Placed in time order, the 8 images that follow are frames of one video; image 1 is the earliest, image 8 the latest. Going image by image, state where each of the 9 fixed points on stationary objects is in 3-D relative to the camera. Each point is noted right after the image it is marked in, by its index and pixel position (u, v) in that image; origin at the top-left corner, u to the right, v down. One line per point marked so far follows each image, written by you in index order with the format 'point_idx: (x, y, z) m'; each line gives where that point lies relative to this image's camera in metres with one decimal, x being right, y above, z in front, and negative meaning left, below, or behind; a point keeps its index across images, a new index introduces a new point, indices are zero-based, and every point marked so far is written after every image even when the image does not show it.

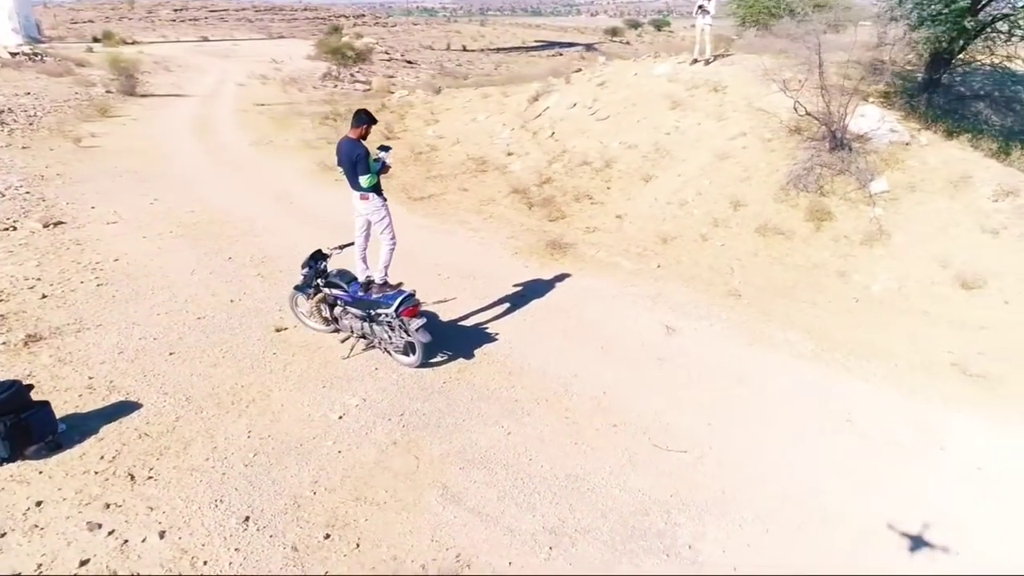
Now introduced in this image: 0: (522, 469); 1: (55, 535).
0: (+0.1, -1.3, +5.0) m
1: (-2.7, -1.5, +4.2) m
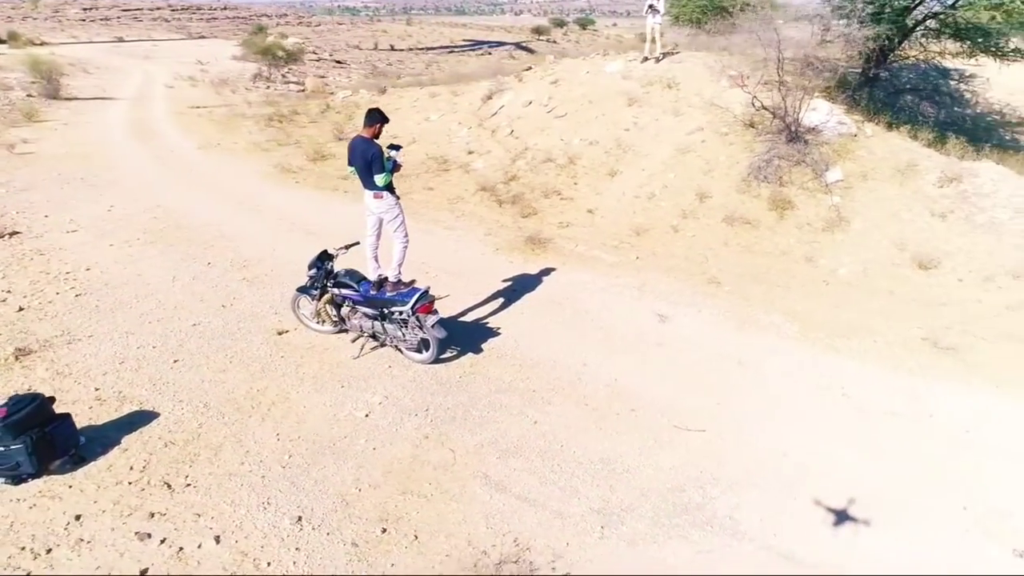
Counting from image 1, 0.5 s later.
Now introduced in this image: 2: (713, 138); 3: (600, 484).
0: (+0.3, -1.2, +5.2) m
1: (-2.3, -1.5, +4.1) m
2: (+3.6, +2.7, +13.0) m
3: (+0.6, -1.3, +4.9) m
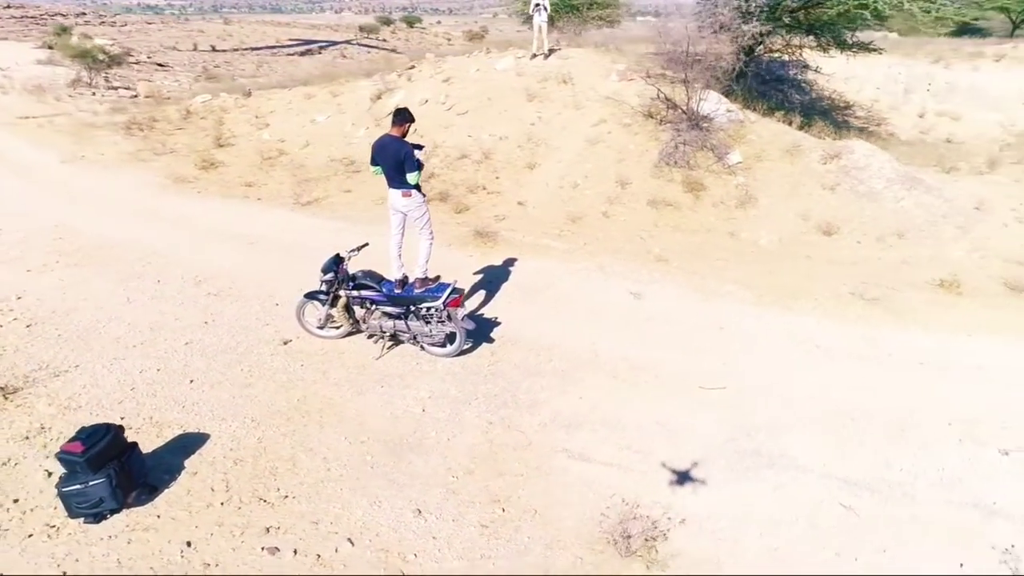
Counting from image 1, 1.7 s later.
0: (+0.8, -1.1, +5.6) m
1: (-1.5, -1.6, +4.0) m
2: (+2.0, +3.1, +13.8) m
3: (+1.2, -1.2, +5.4) m
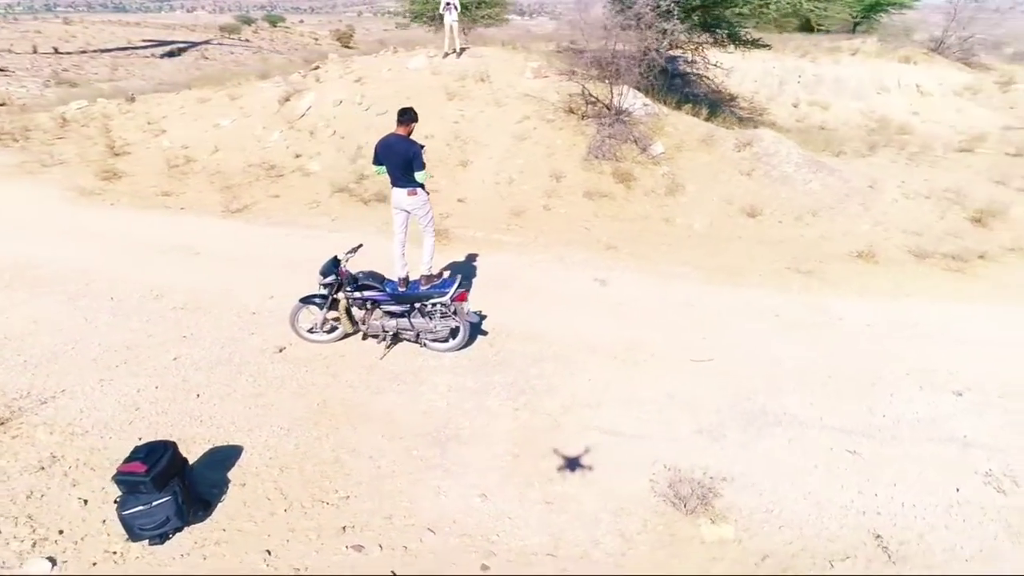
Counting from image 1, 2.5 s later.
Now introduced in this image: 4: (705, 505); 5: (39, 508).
0: (+1.0, -0.9, +6.0) m
1: (-1.0, -1.6, +4.0) m
2: (+0.6, +3.3, +14.3) m
3: (+1.4, -1.0, +5.8) m
4: (+1.2, -1.4, +4.6) m
5: (-2.9, -1.4, +4.4) m
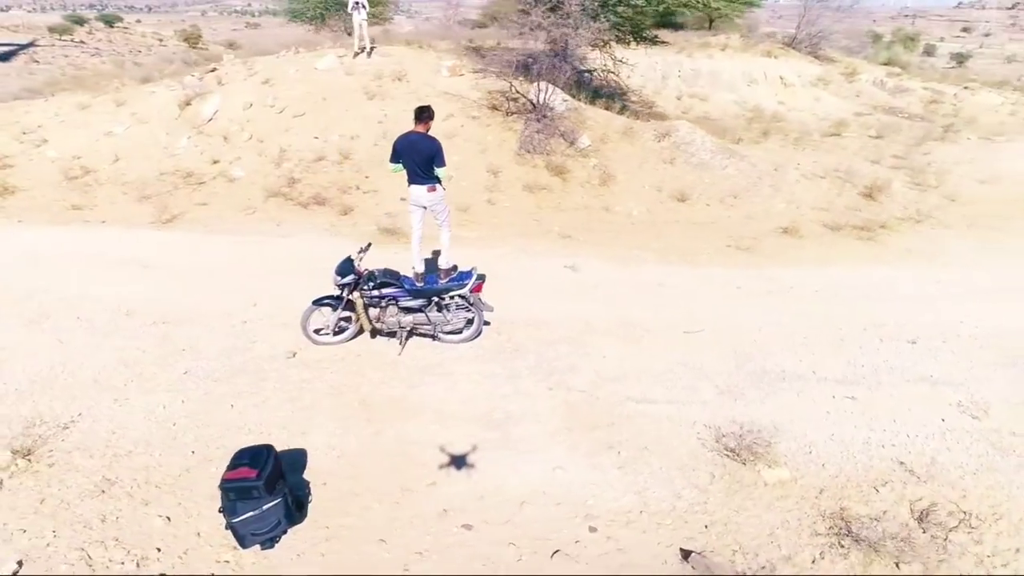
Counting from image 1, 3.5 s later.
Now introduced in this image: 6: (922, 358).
0: (+1.2, -0.7, +6.4) m
1: (-0.4, -1.5, +4.1) m
2: (-0.9, +3.4, +14.5) m
3: (+1.6, -0.8, +6.3) m
4: (+1.7, -1.2, +5.1) m
5: (-2.3, -1.4, +4.2) m
6: (+4.0, -0.7, +6.9) m
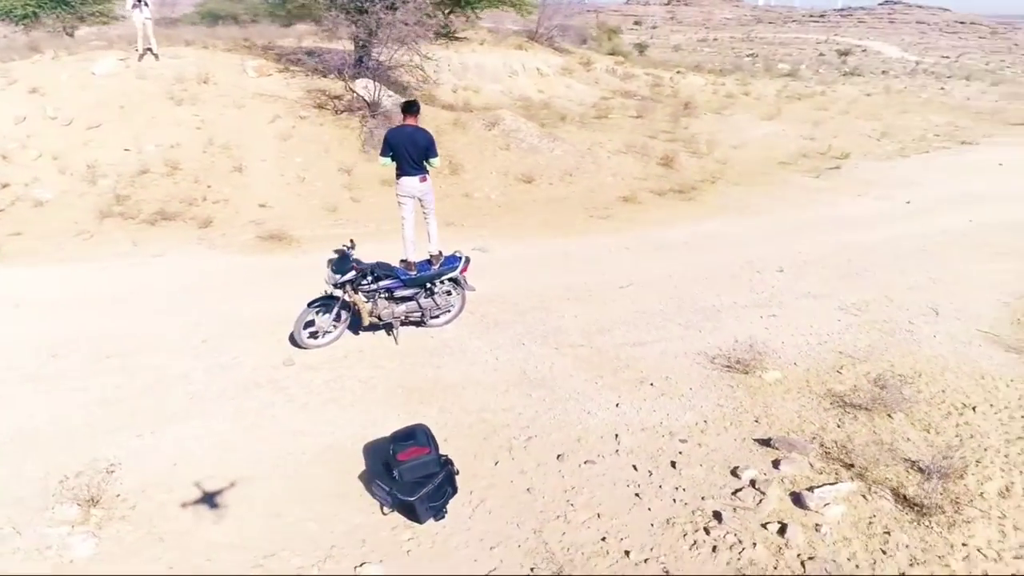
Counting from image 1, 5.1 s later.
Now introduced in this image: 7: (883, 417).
0: (+1.1, -0.3, +7.4) m
1: (+0.5, -1.3, +4.7) m
2: (-4.2, +3.3, +14.1) m
3: (+1.5, -0.3, +7.4) m
4: (+2.1, -0.7, +6.4) m
5: (-1.3, -1.5, +4.1) m
6: (+3.4, +0.1, +8.8) m
7: (+2.9, -1.0, +5.5) m
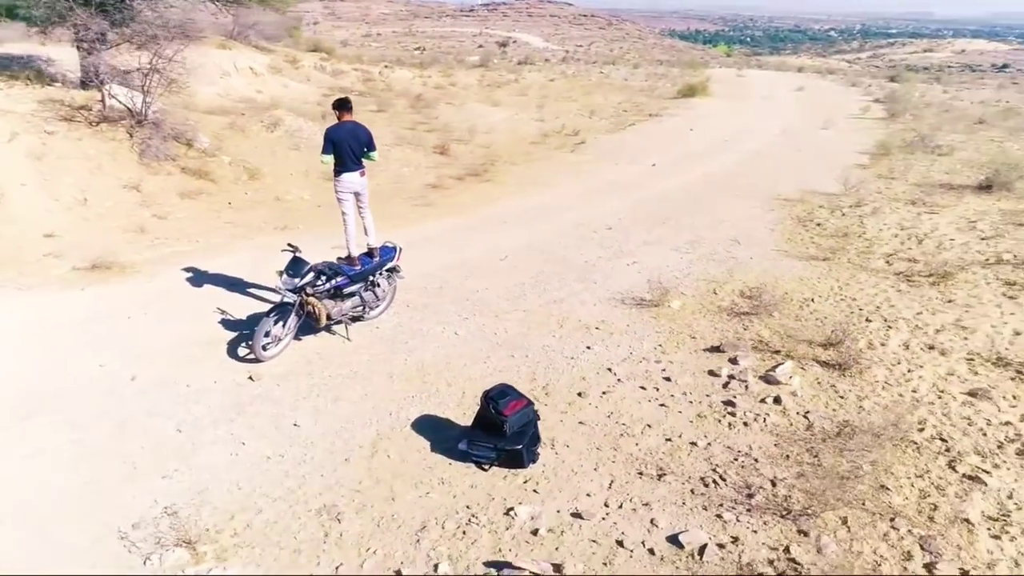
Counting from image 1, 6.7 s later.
0: (+0.1, 0.0, +8.3) m
1: (+0.8, -0.9, +5.6) m
2: (-7.9, +2.6, +12.2) m
3: (+0.5, +0.1, +8.5) m
4: (+1.5, -0.1, +7.7) m
5: (-0.6, -1.4, +4.4) m
6: (+1.7, +0.8, +10.4) m
7: (+2.6, -0.3, +7.3) m
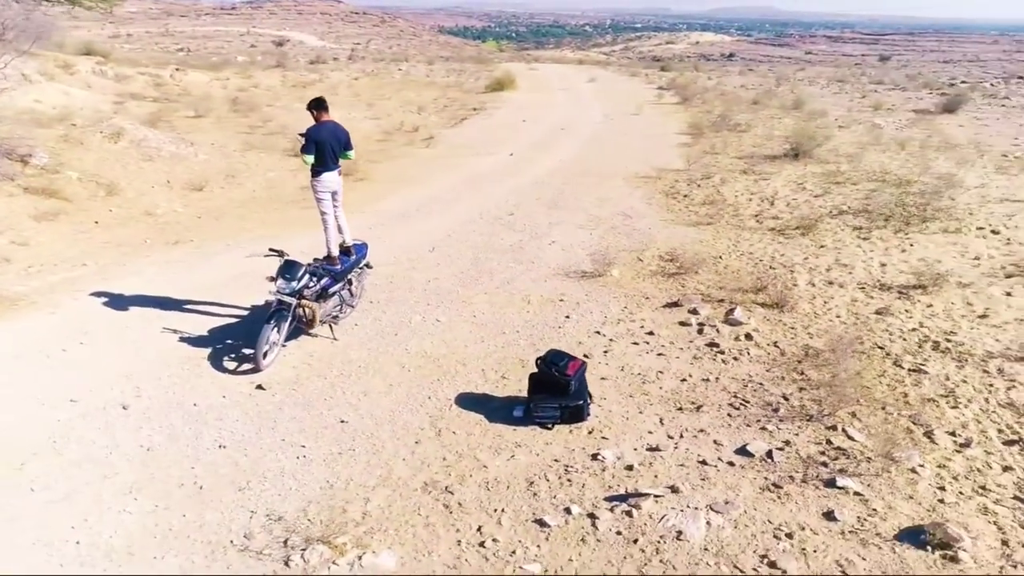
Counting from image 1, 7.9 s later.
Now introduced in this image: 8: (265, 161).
0: (-0.5, +0.2, +8.7) m
1: (+1.0, -0.6, +6.3) m
2: (-9.5, +1.8, +10.2) m
3: (-0.2, +0.3, +9.0) m
4: (+1.0, +0.2, +8.5) m
5: (0.0, -1.2, +4.7) m
6: (+0.3, +1.1, +11.2) m
7: (+2.1, +0.2, +8.4) m
8: (-5.1, +2.6, +15.0) m
